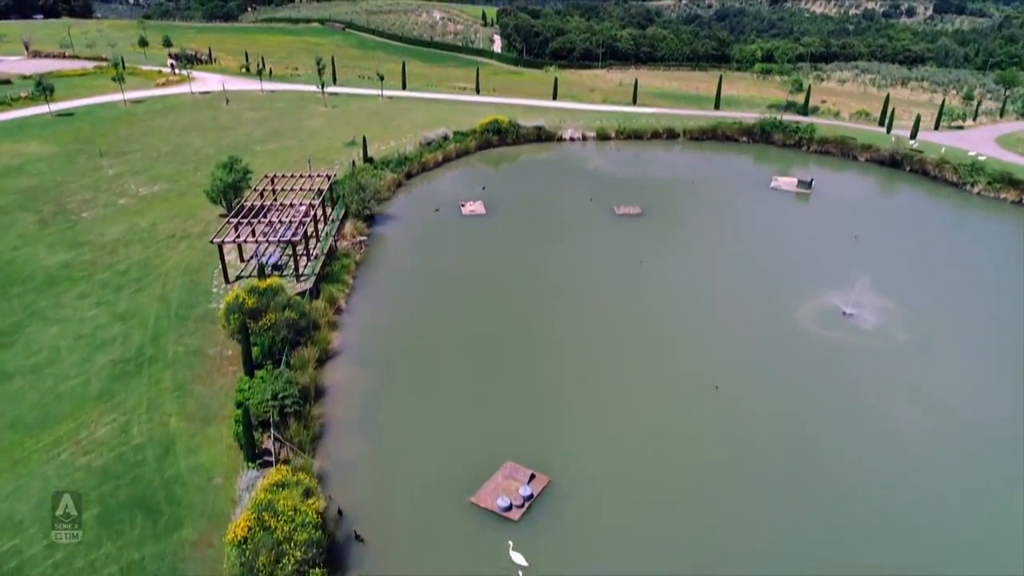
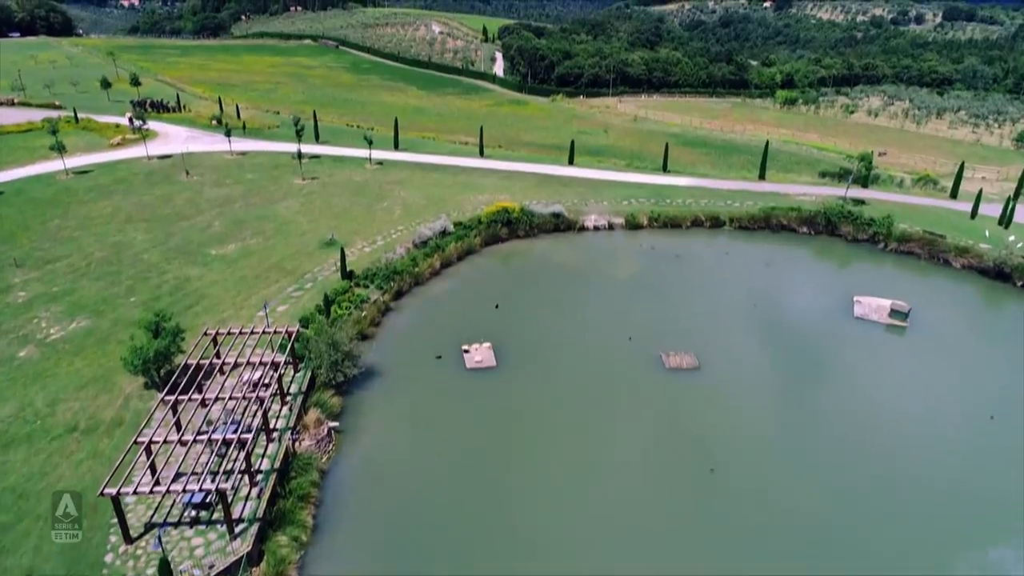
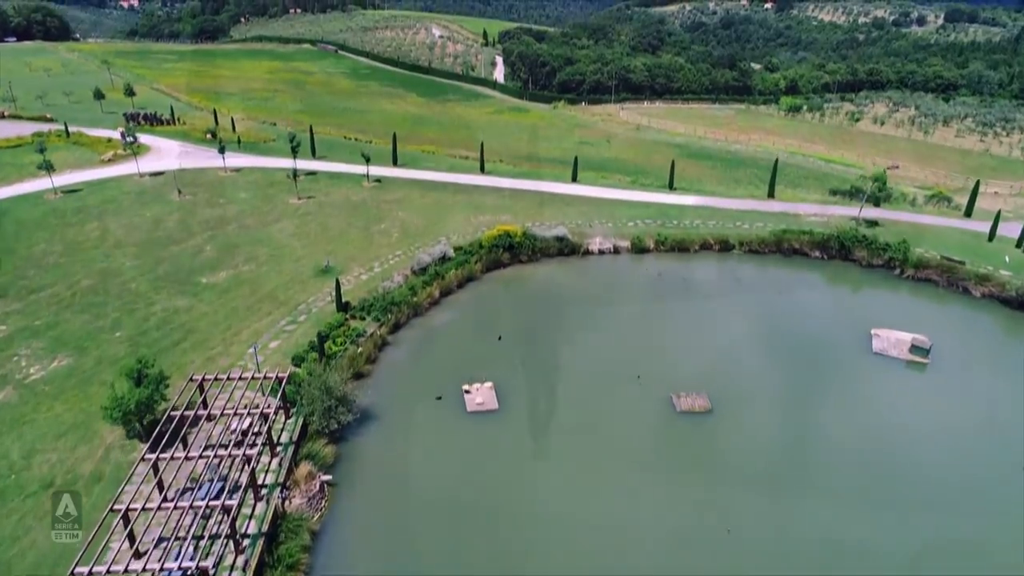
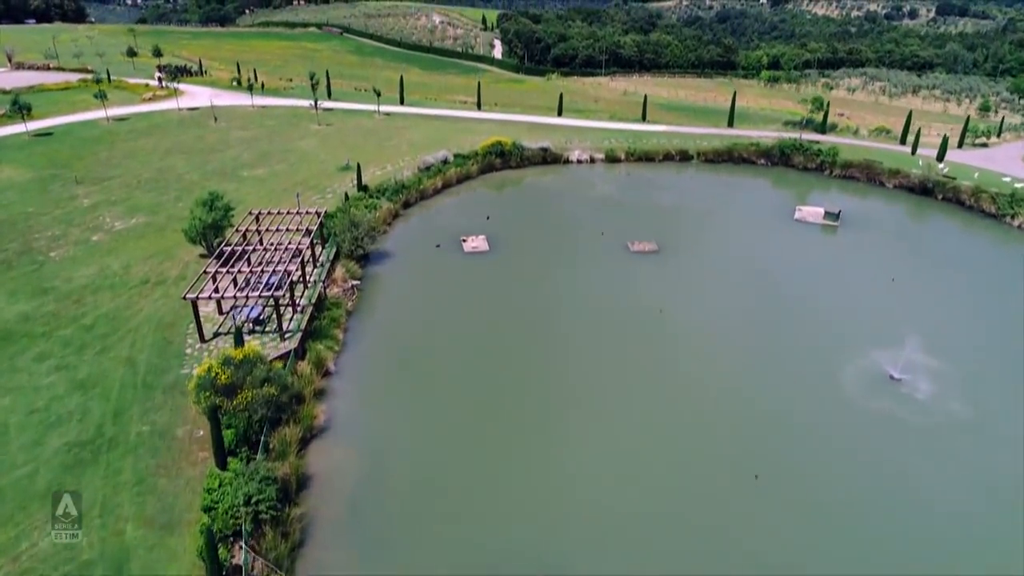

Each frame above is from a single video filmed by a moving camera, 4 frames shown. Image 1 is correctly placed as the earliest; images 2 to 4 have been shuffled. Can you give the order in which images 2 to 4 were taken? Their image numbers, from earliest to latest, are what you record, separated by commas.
4, 2, 3
